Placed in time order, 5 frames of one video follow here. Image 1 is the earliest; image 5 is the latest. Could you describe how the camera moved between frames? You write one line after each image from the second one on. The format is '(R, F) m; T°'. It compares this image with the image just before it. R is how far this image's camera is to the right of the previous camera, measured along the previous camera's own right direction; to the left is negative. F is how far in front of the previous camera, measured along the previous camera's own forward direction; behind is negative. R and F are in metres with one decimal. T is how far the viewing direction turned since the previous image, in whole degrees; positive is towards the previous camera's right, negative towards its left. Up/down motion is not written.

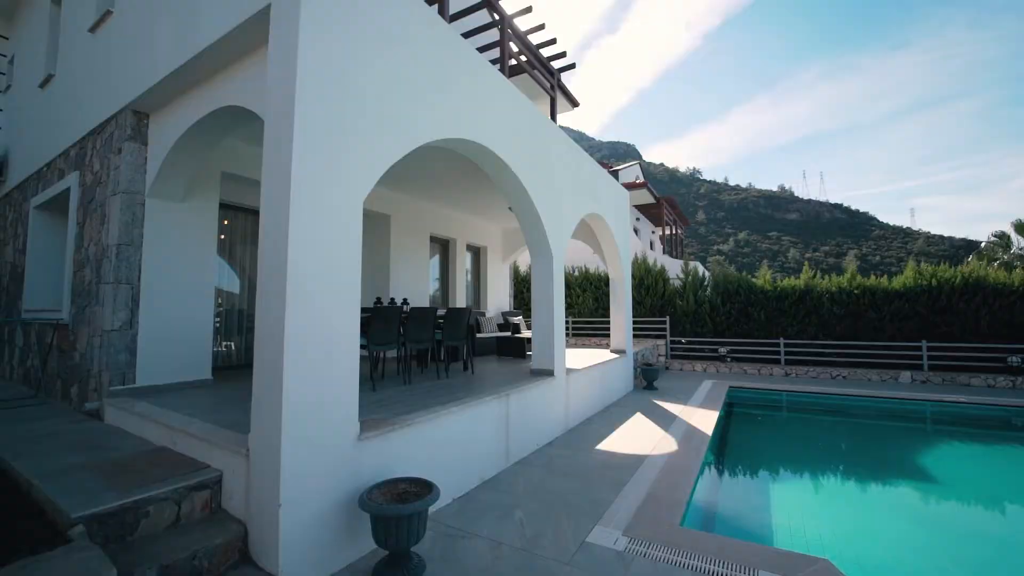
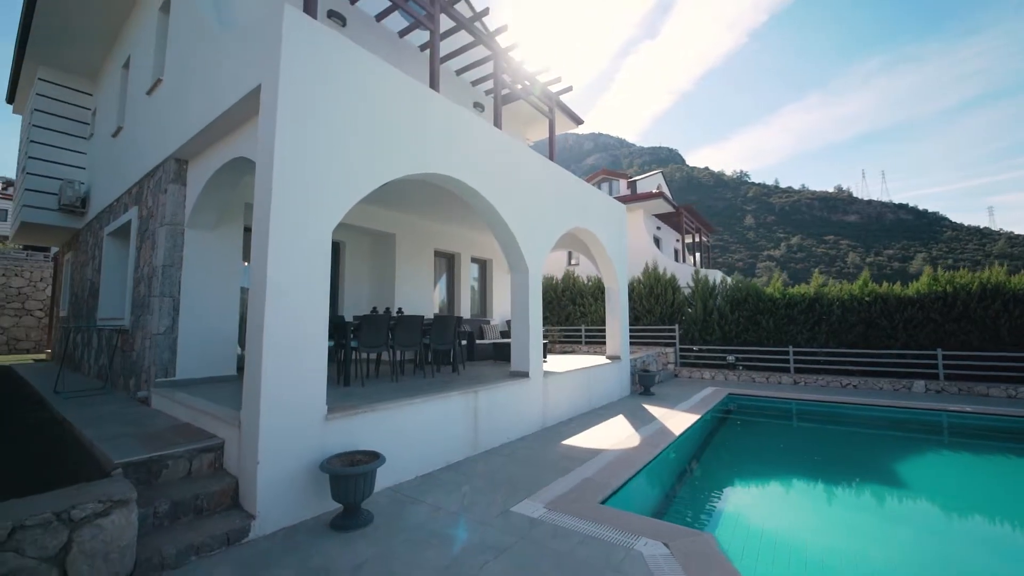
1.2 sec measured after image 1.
(+0.9, -0.6) m; -5°
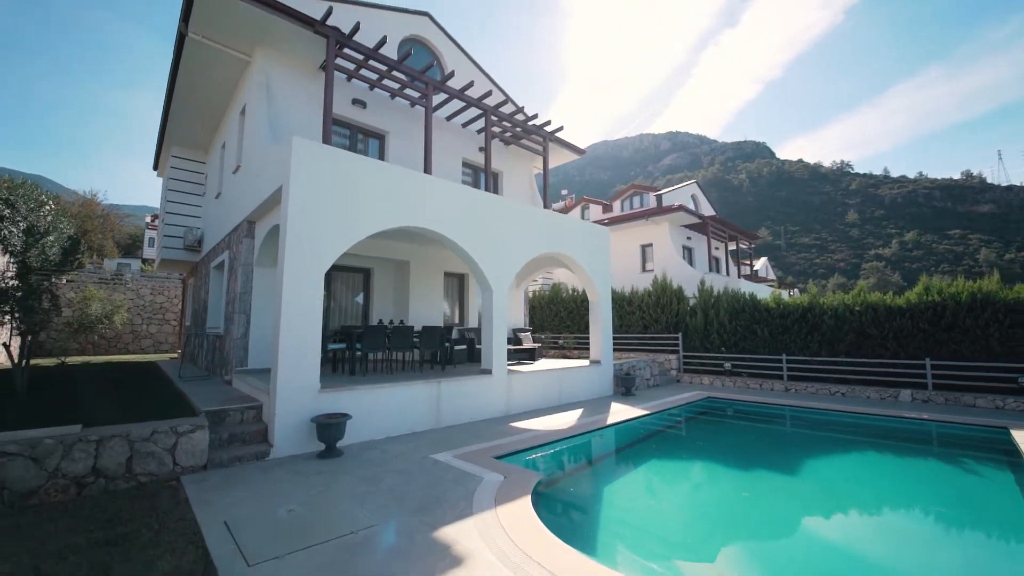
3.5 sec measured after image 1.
(+2.0, -1.6) m; -10°
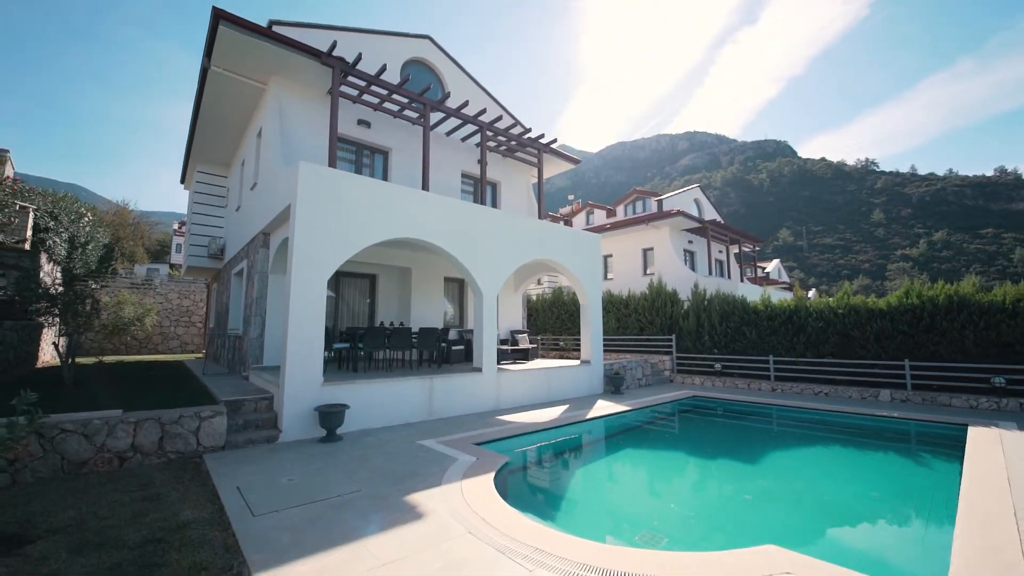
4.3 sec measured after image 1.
(+0.6, -0.7) m; -2°
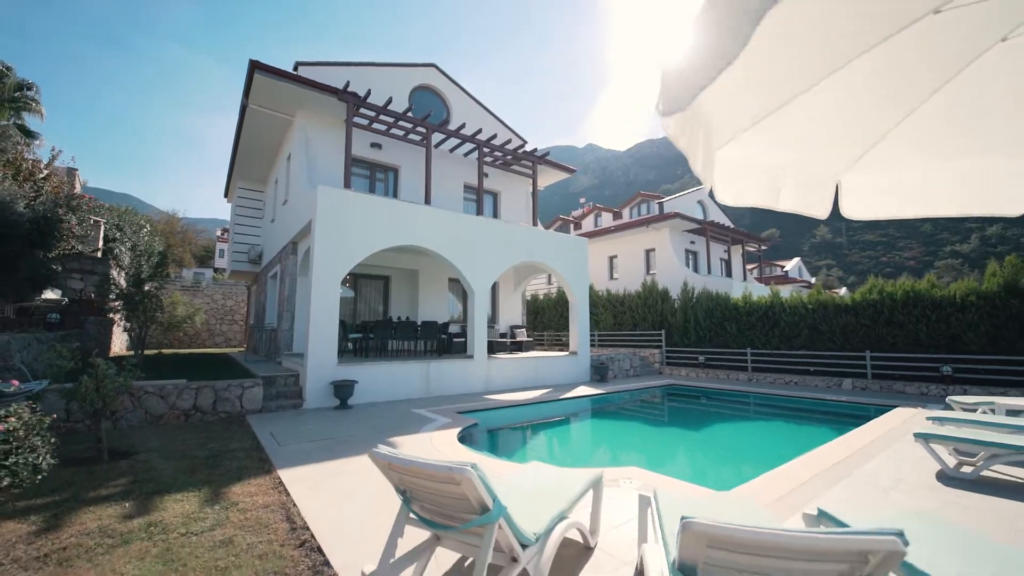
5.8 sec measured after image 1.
(+1.0, -1.4) m; -4°
